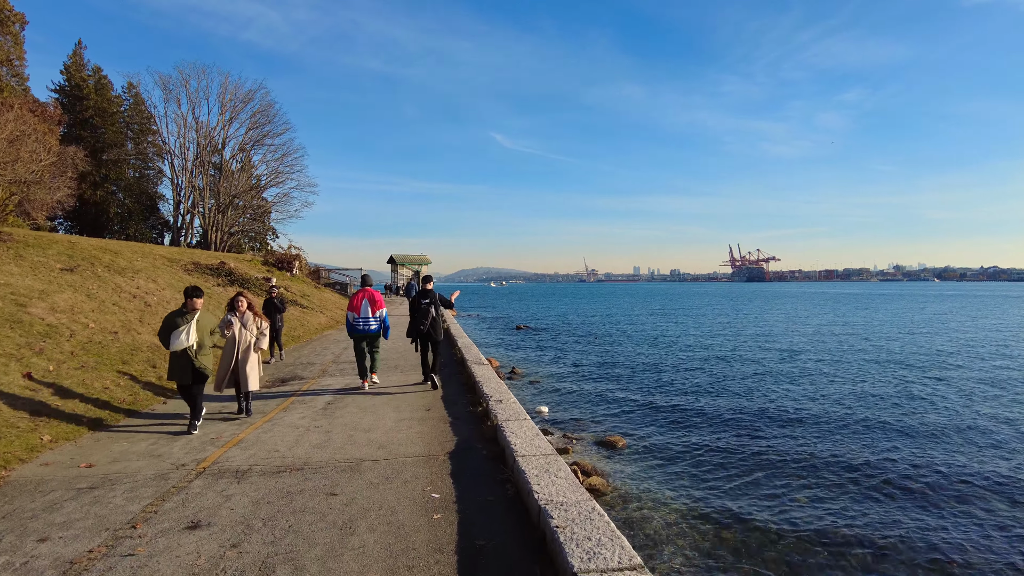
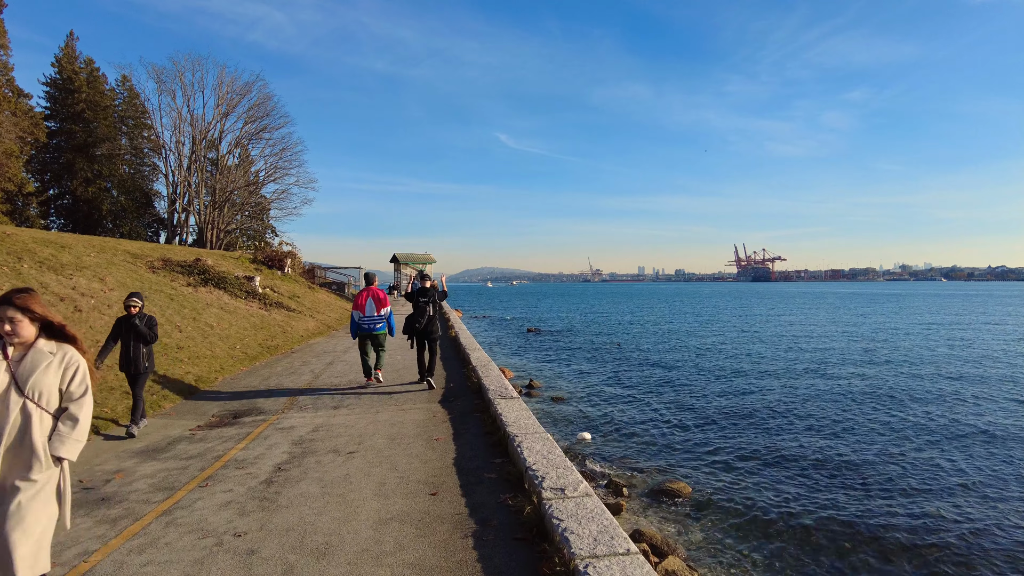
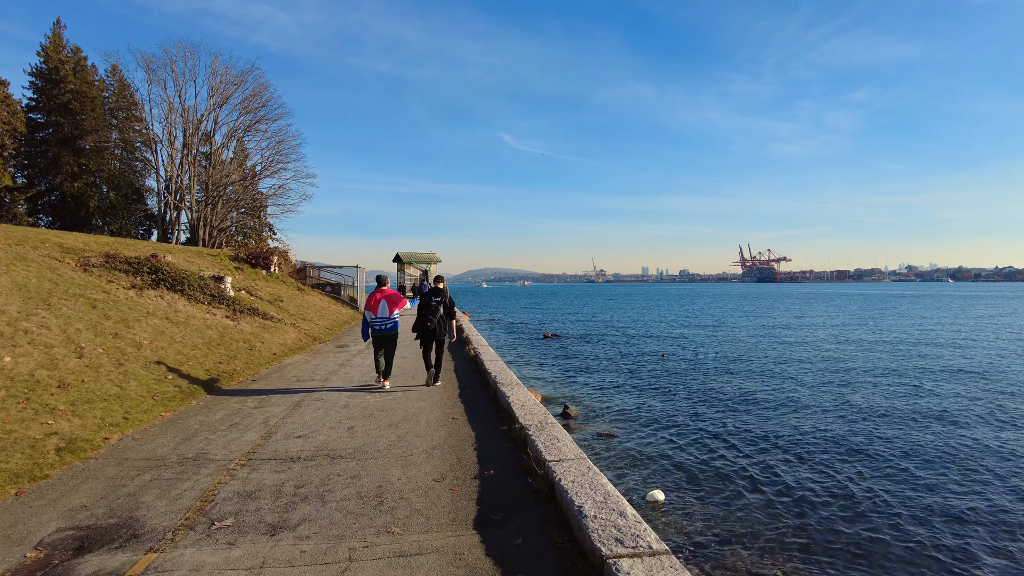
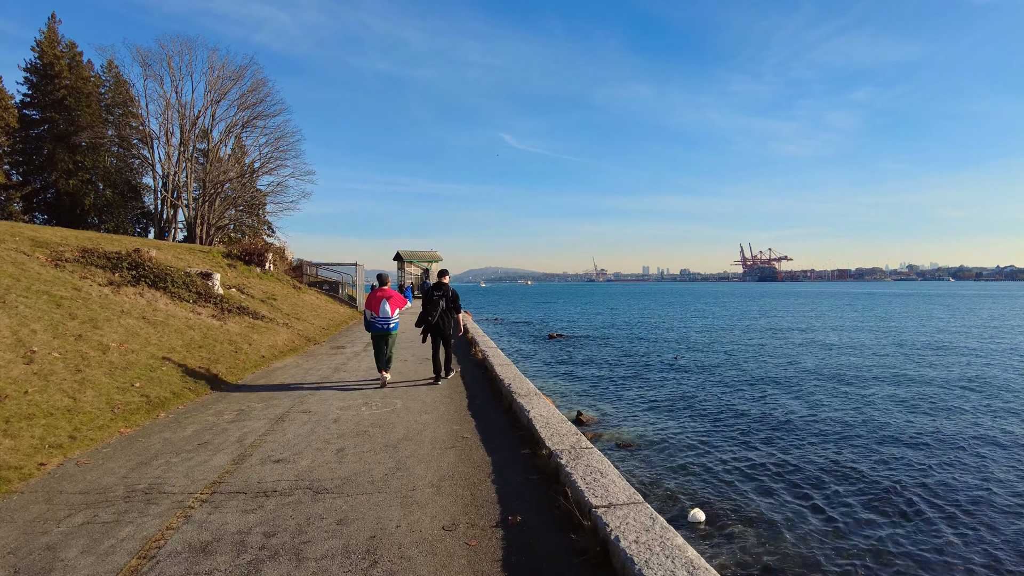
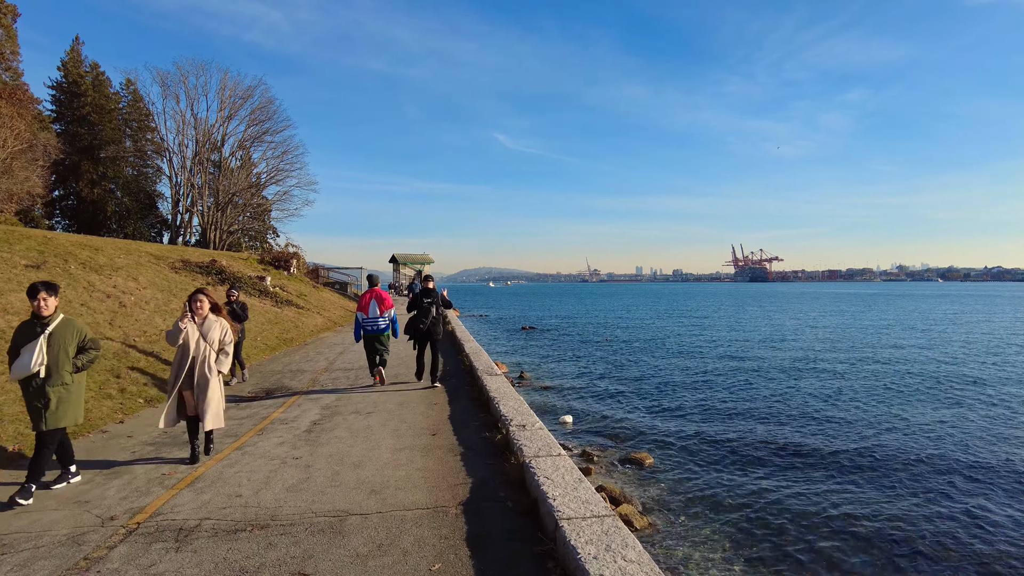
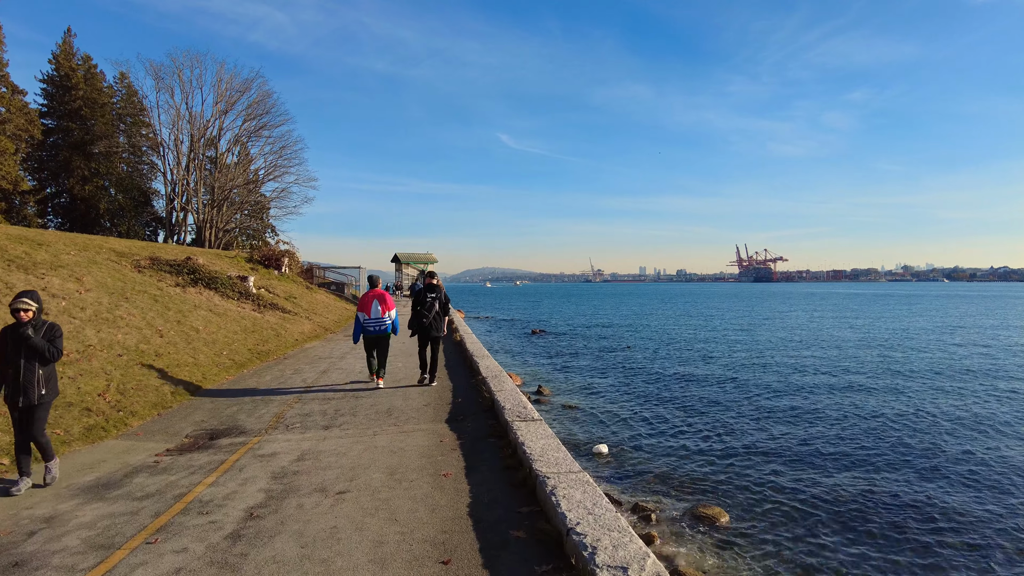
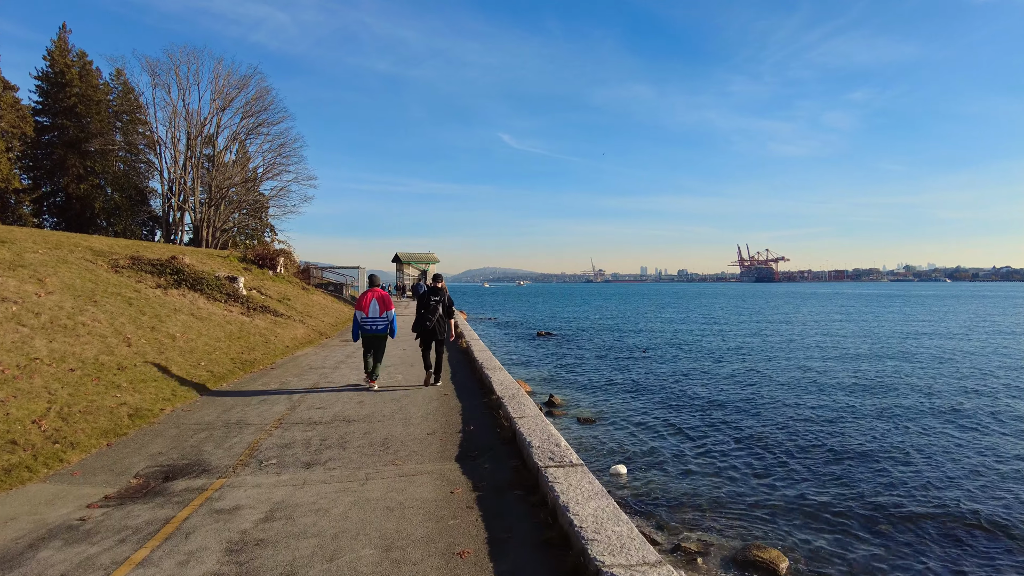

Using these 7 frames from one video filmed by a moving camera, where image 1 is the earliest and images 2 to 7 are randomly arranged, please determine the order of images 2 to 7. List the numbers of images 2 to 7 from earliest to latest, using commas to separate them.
5, 2, 6, 7, 3, 4
